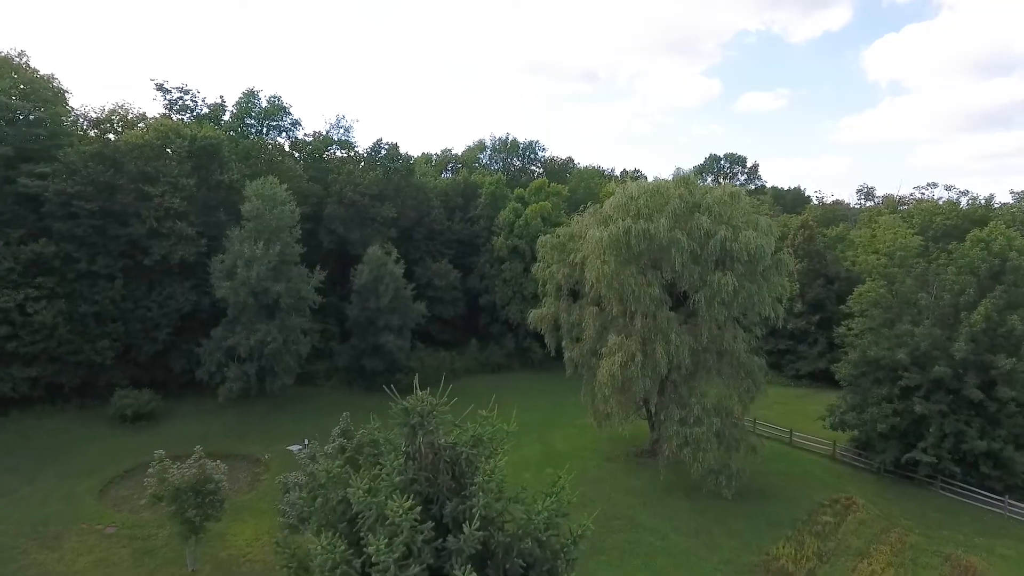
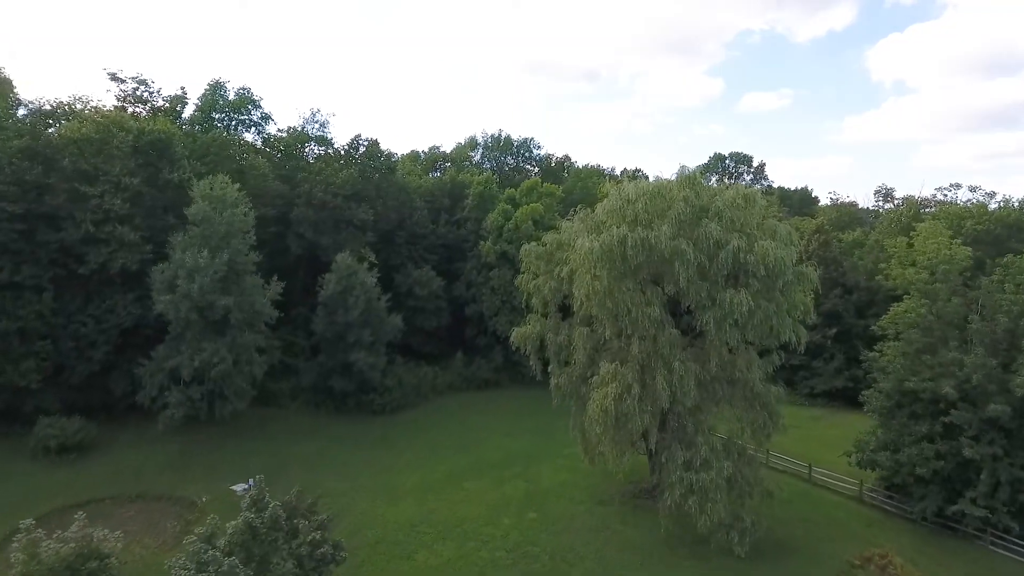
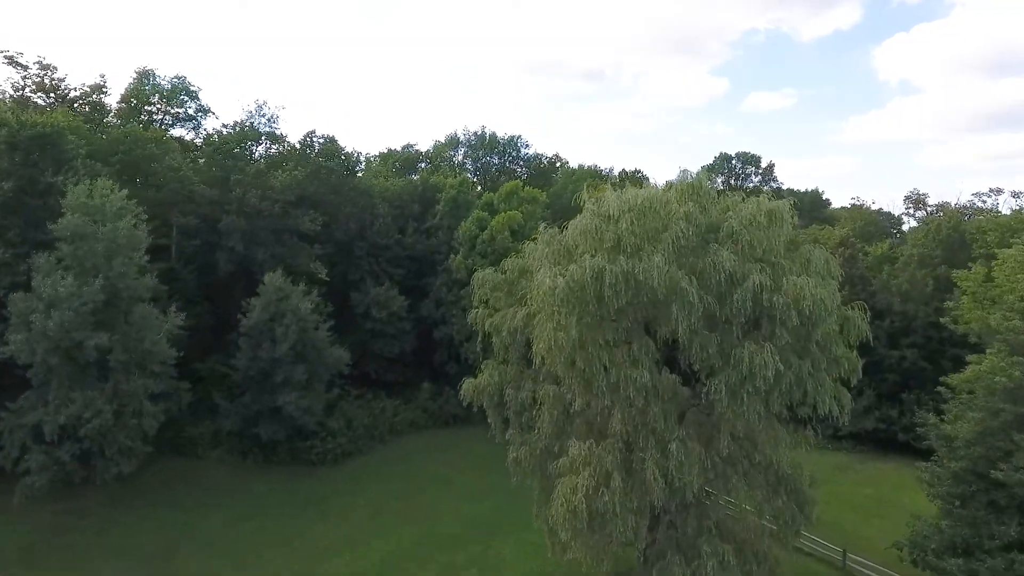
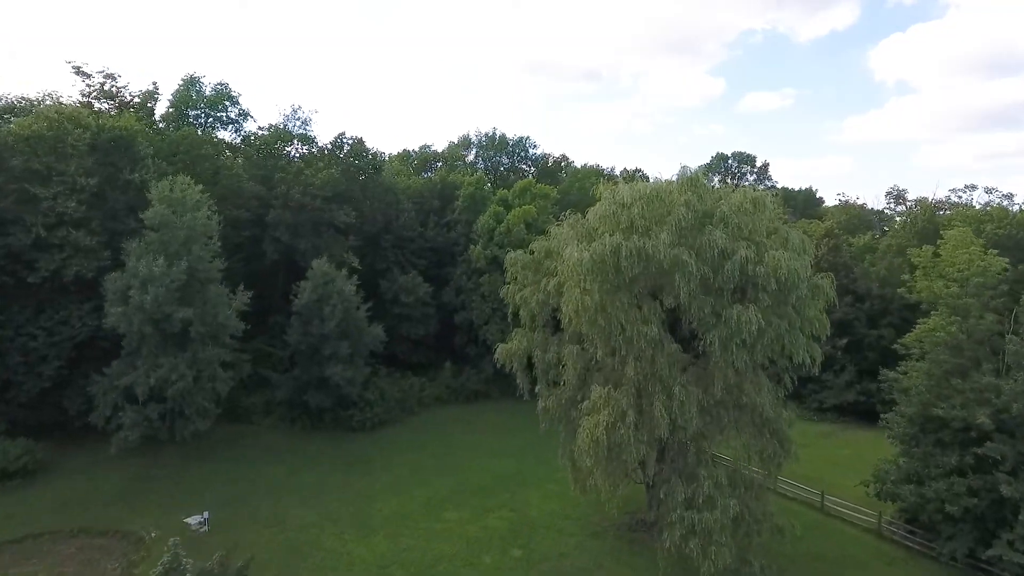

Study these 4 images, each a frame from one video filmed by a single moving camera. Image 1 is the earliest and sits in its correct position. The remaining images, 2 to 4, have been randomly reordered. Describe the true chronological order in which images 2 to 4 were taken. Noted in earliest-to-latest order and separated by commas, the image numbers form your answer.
2, 4, 3
